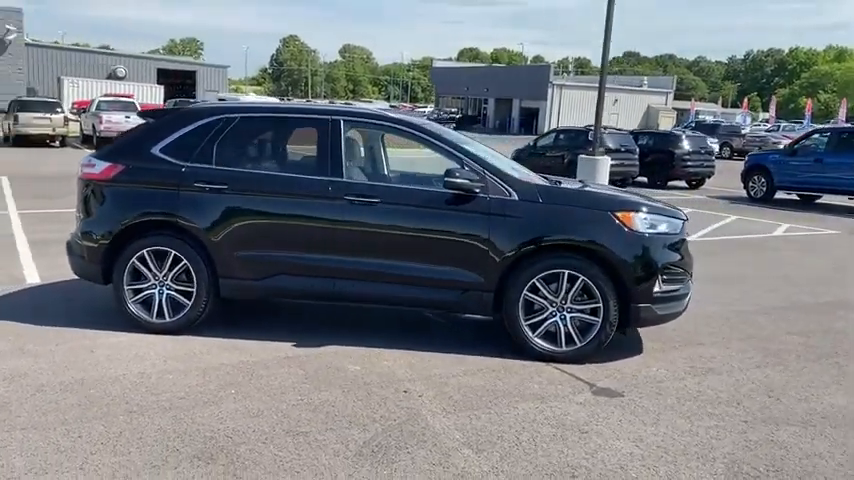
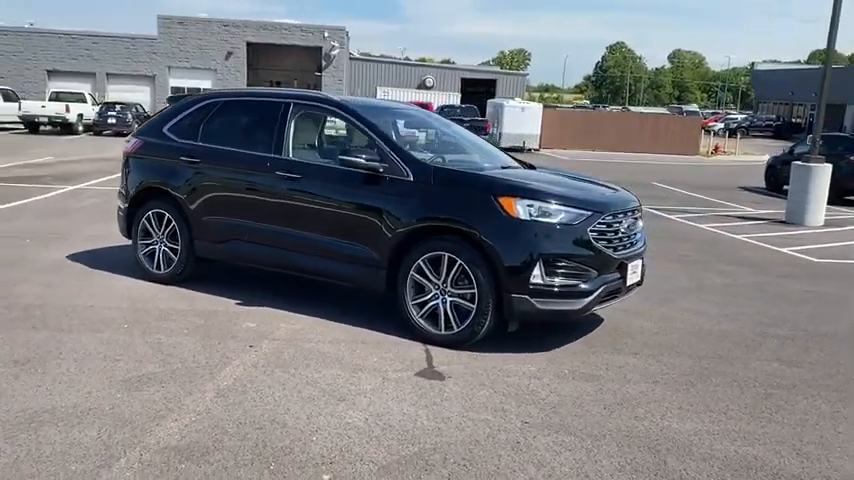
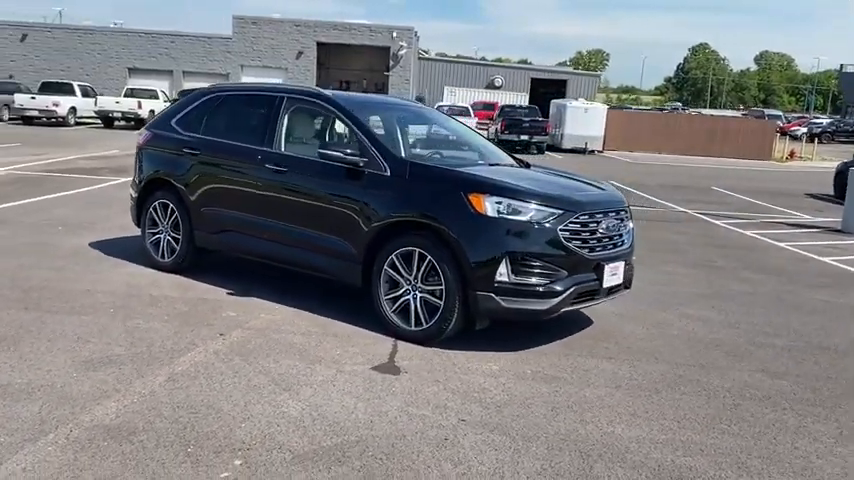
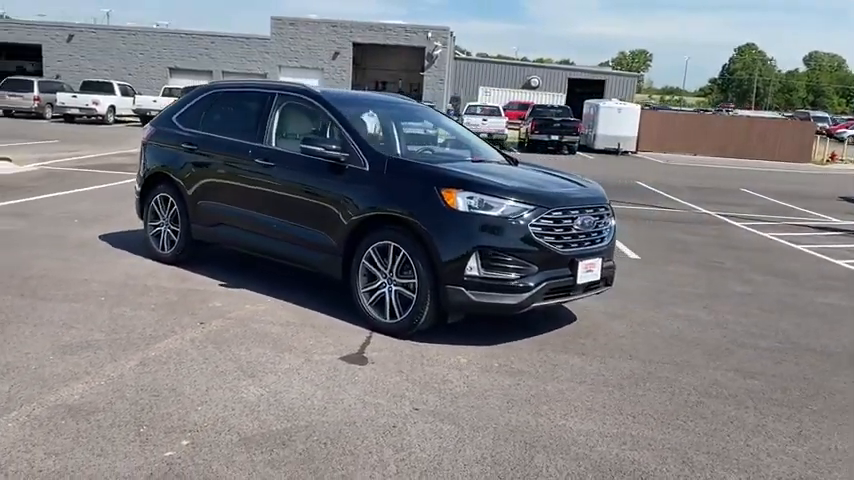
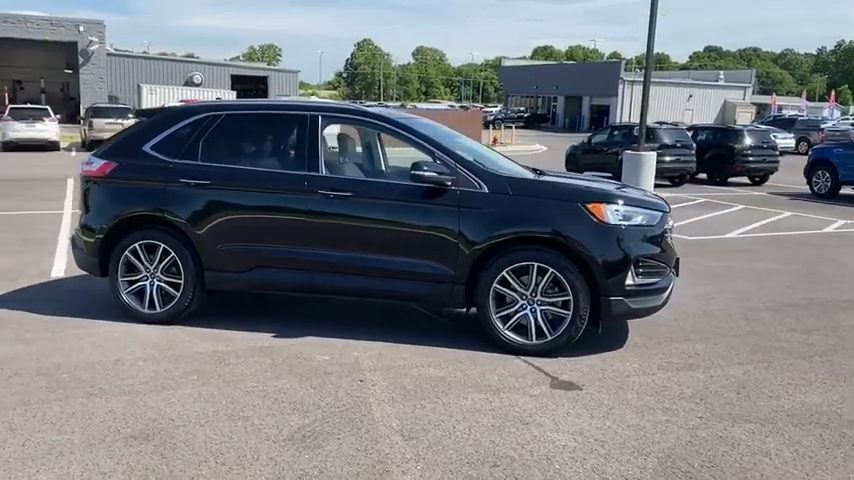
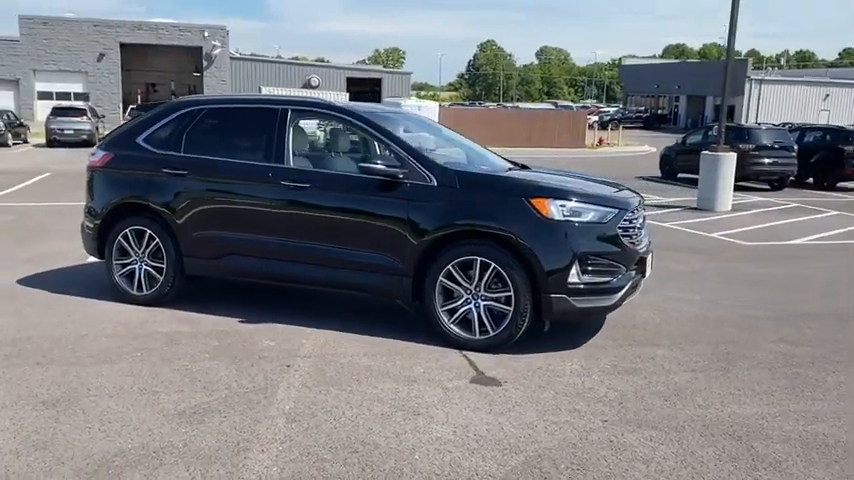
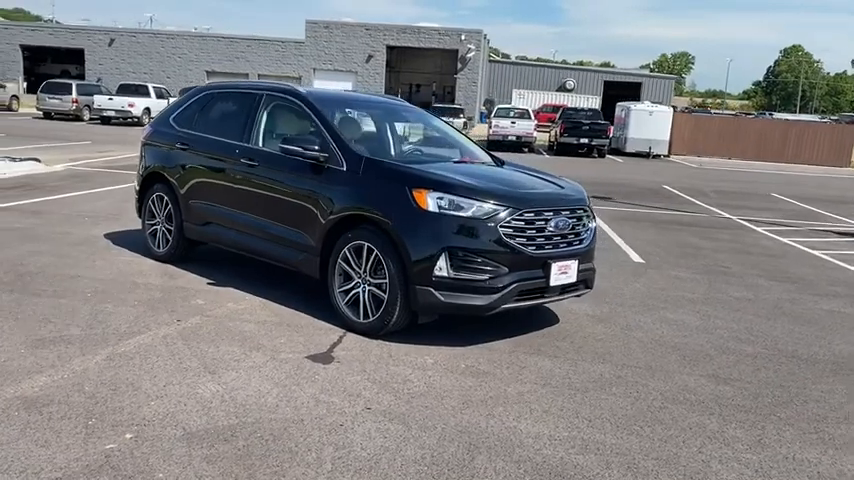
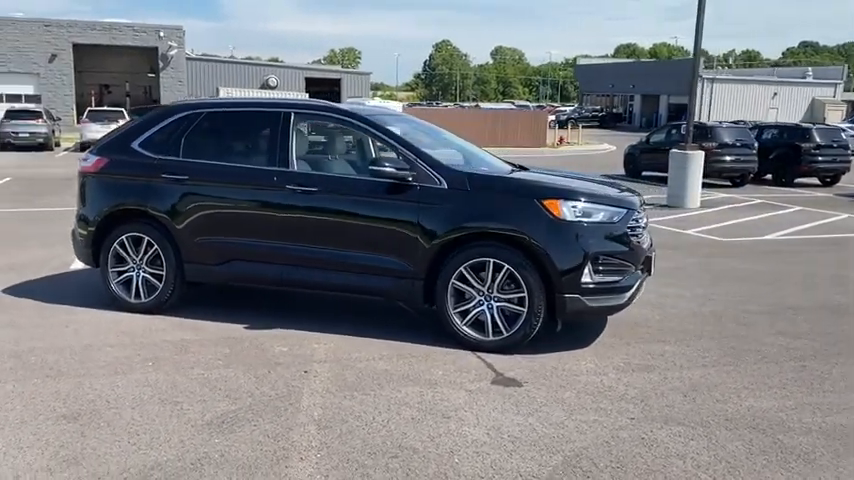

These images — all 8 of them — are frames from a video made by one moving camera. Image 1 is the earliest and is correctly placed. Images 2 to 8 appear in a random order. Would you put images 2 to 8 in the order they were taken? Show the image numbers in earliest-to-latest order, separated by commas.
5, 8, 6, 2, 3, 4, 7
